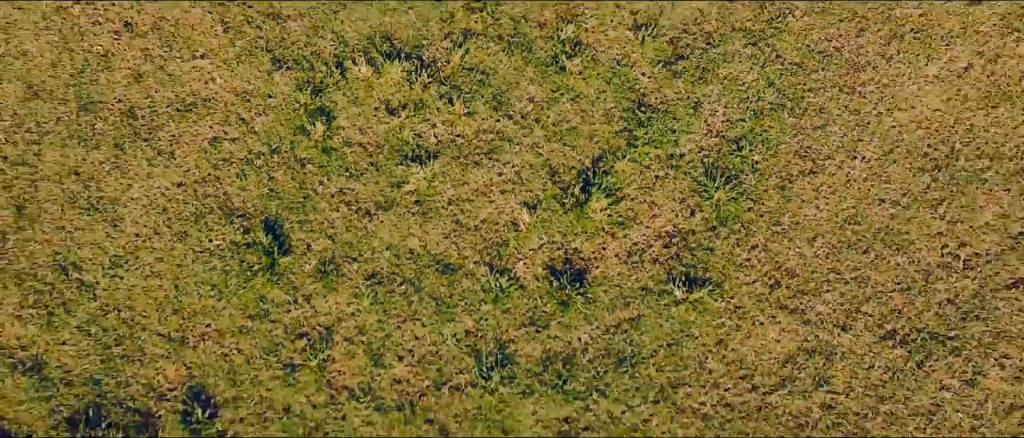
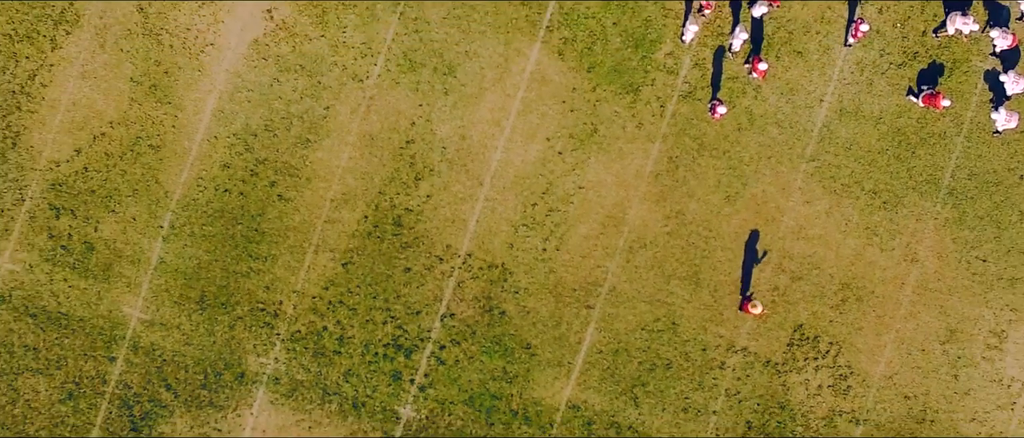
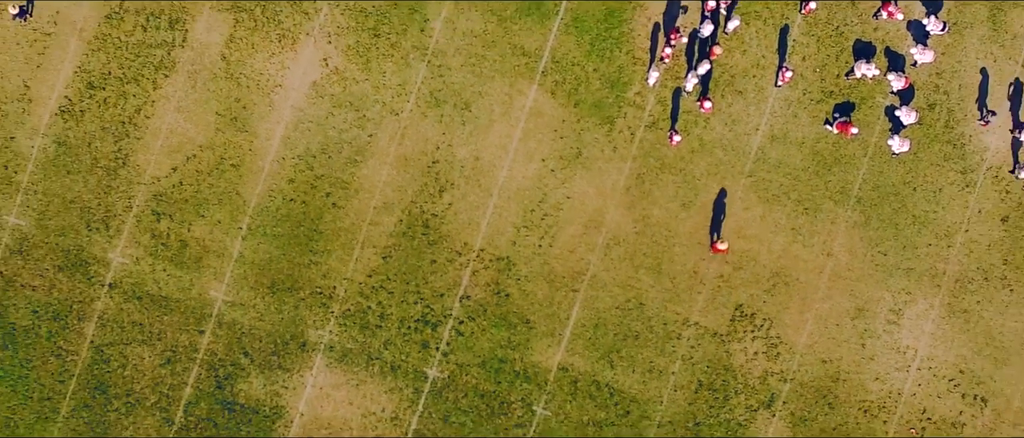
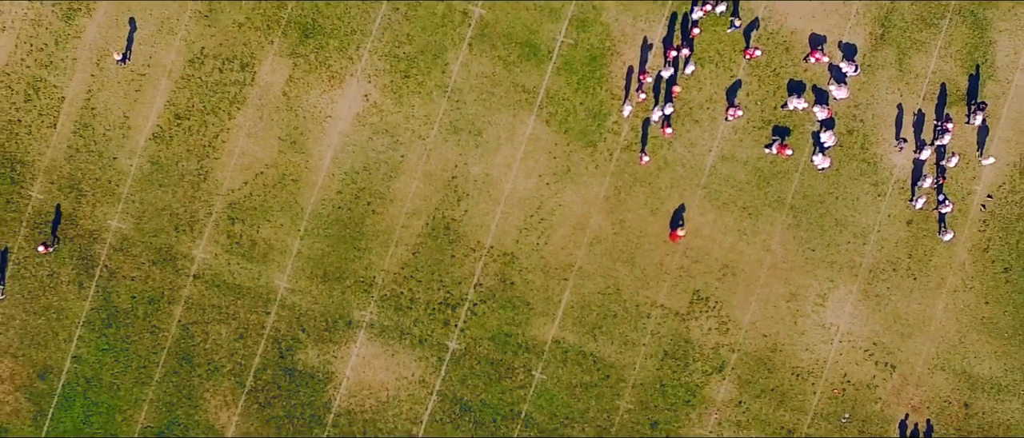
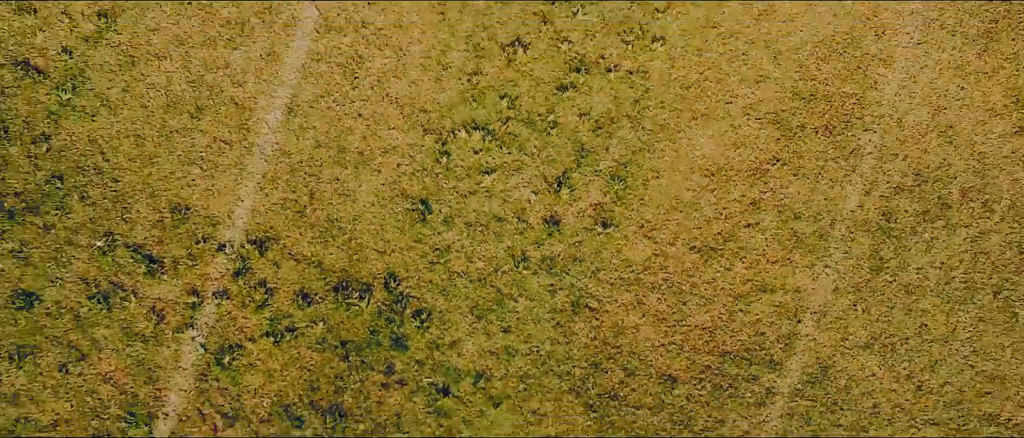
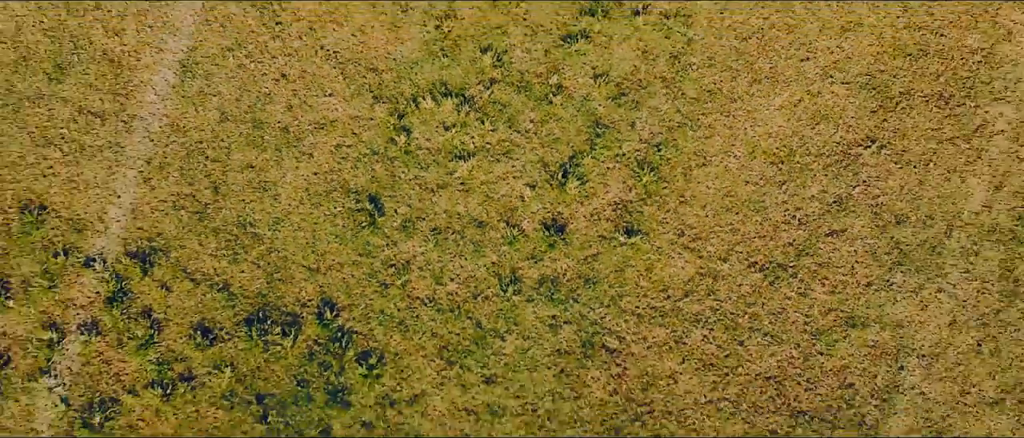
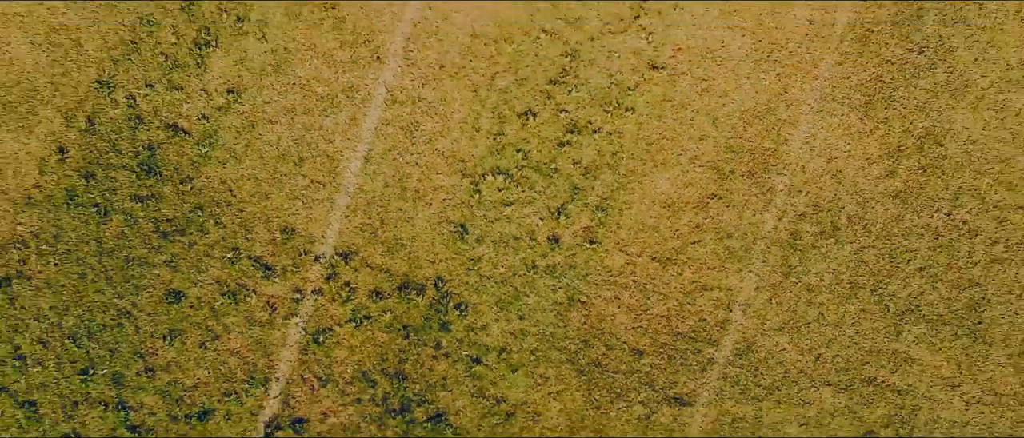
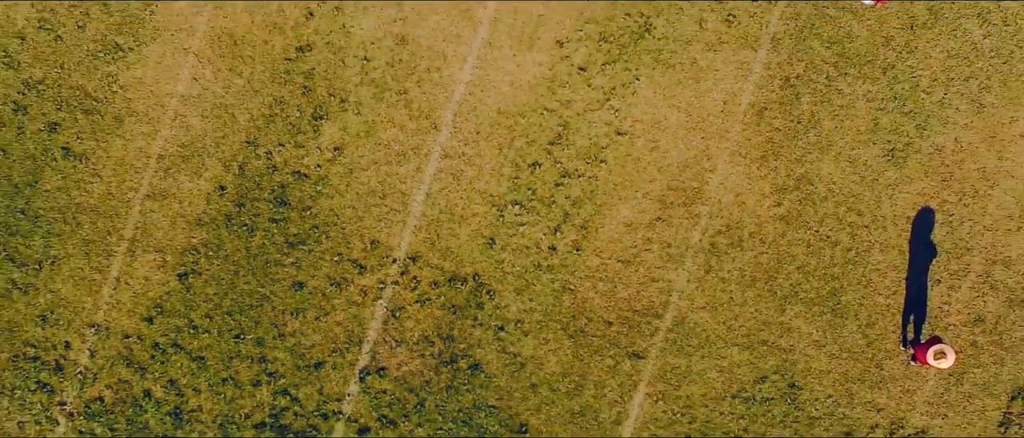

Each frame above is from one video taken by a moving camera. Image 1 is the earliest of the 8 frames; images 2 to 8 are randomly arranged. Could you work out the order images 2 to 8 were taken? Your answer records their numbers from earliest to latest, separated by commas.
6, 5, 7, 8, 2, 3, 4
